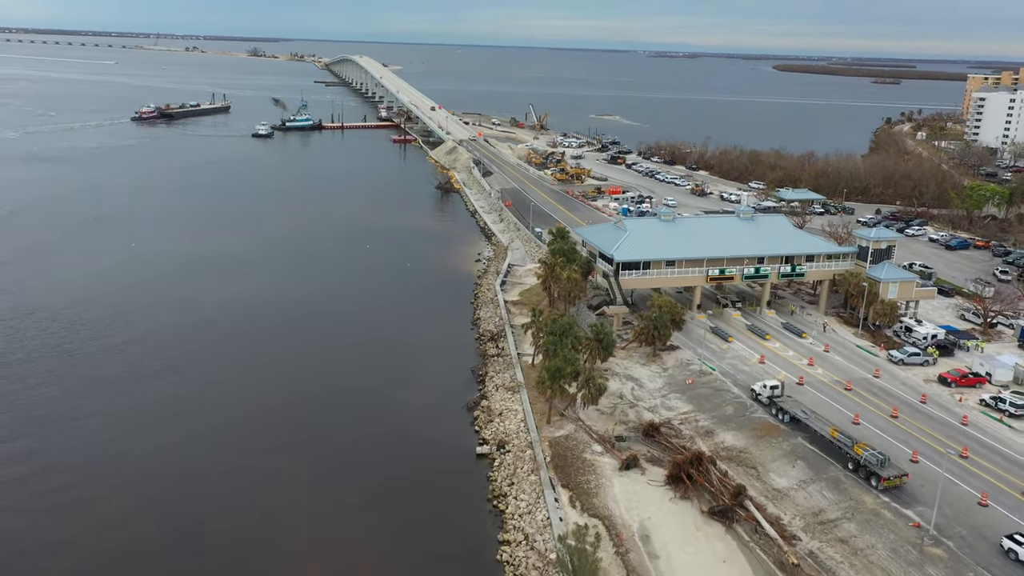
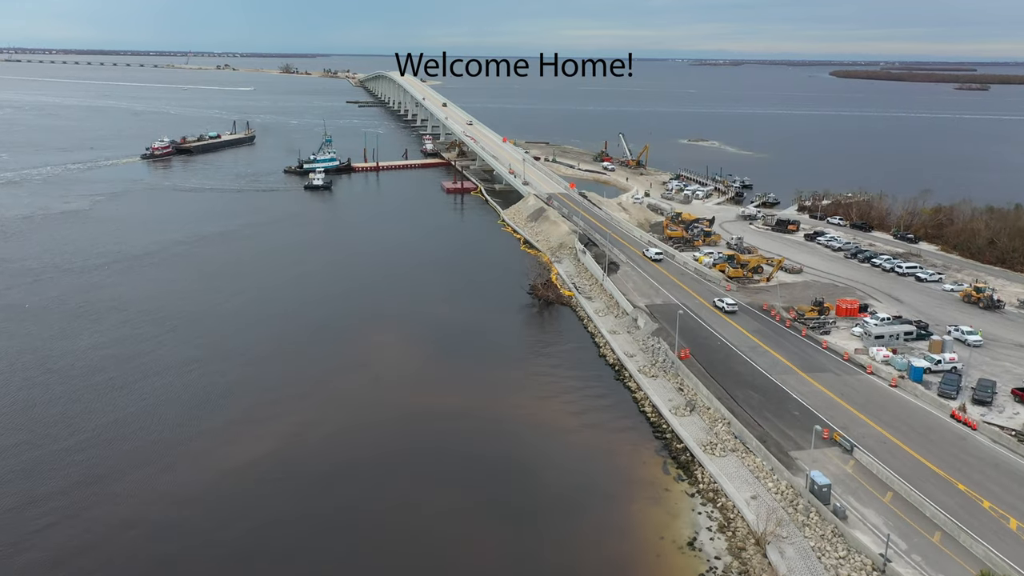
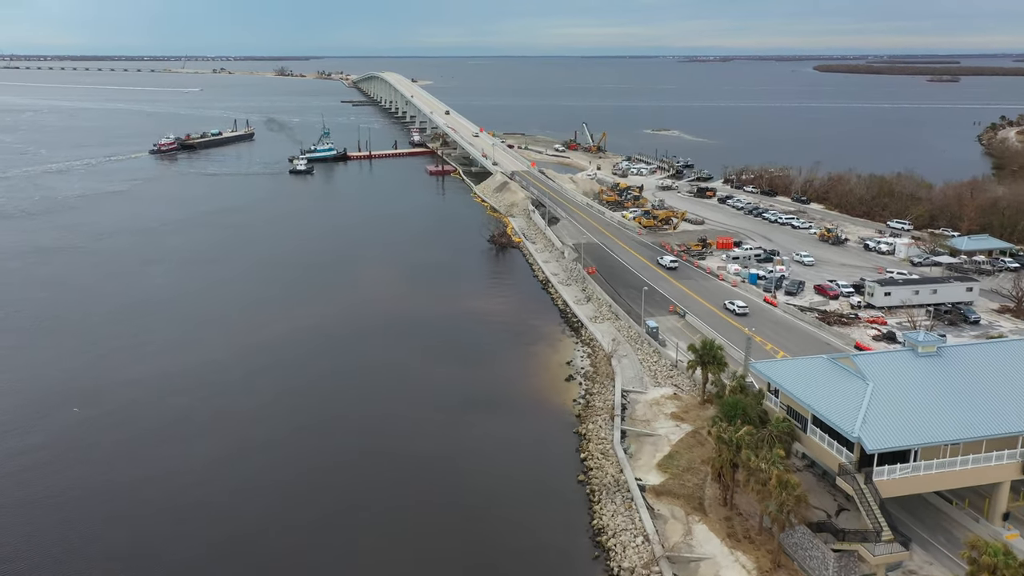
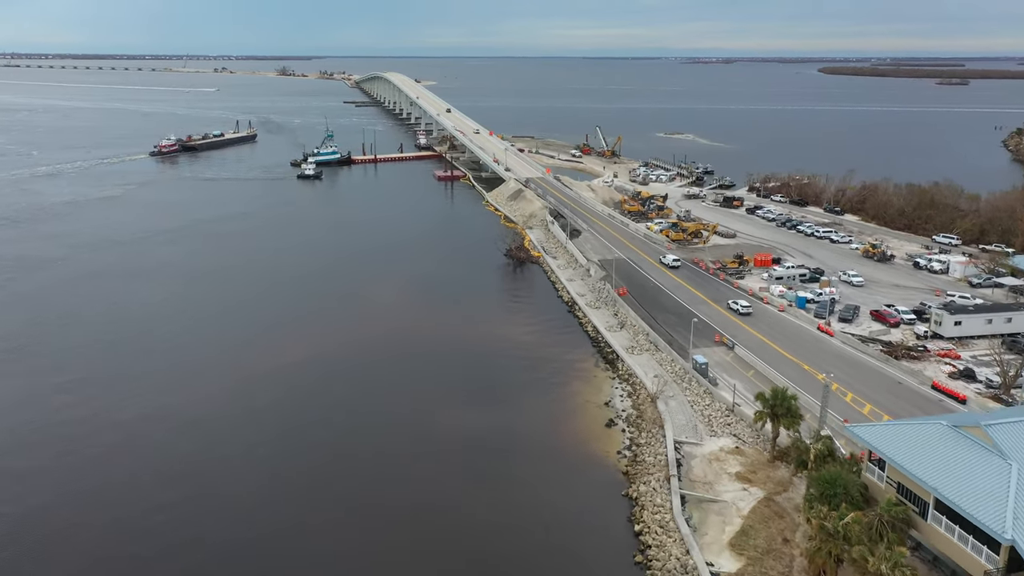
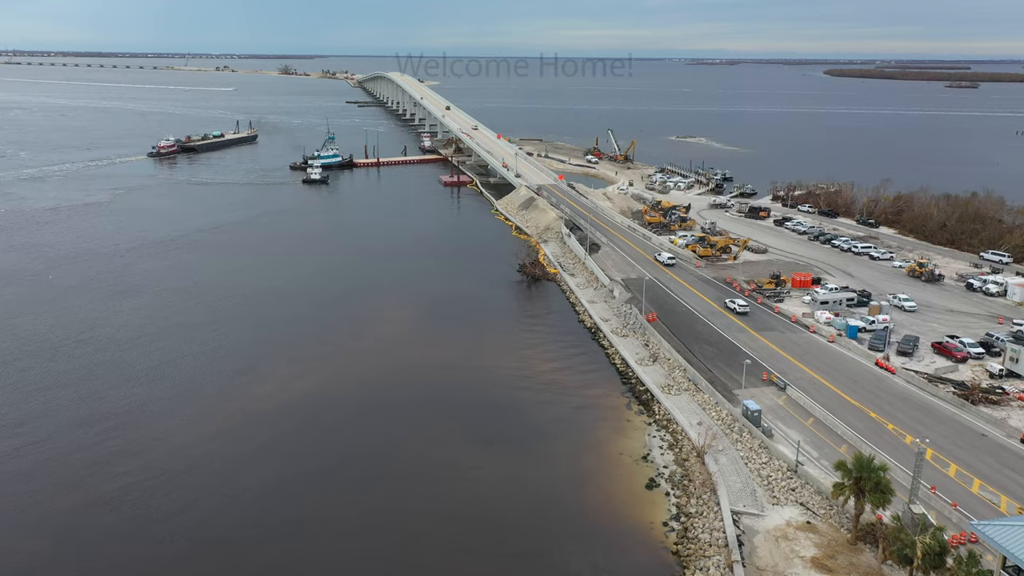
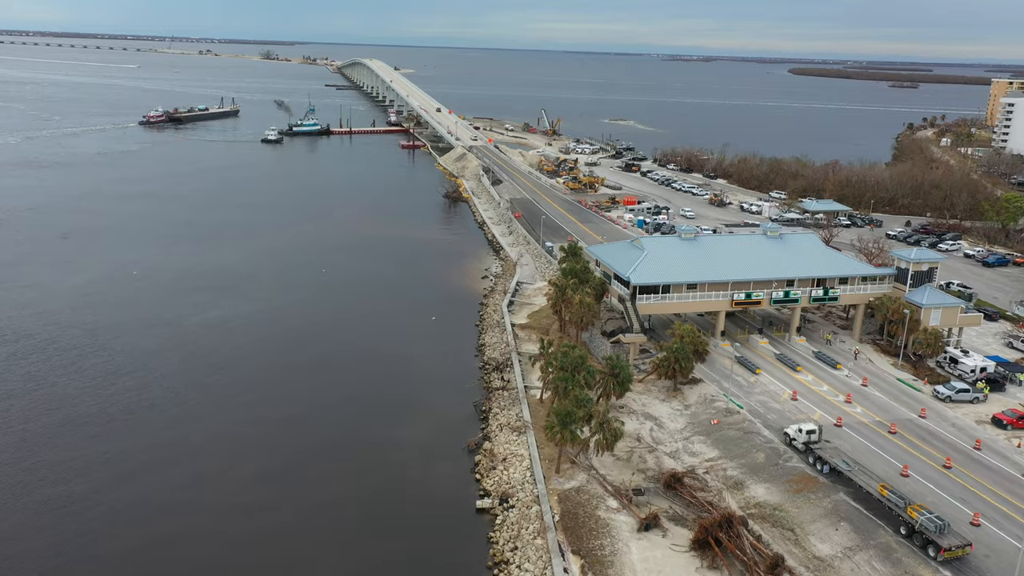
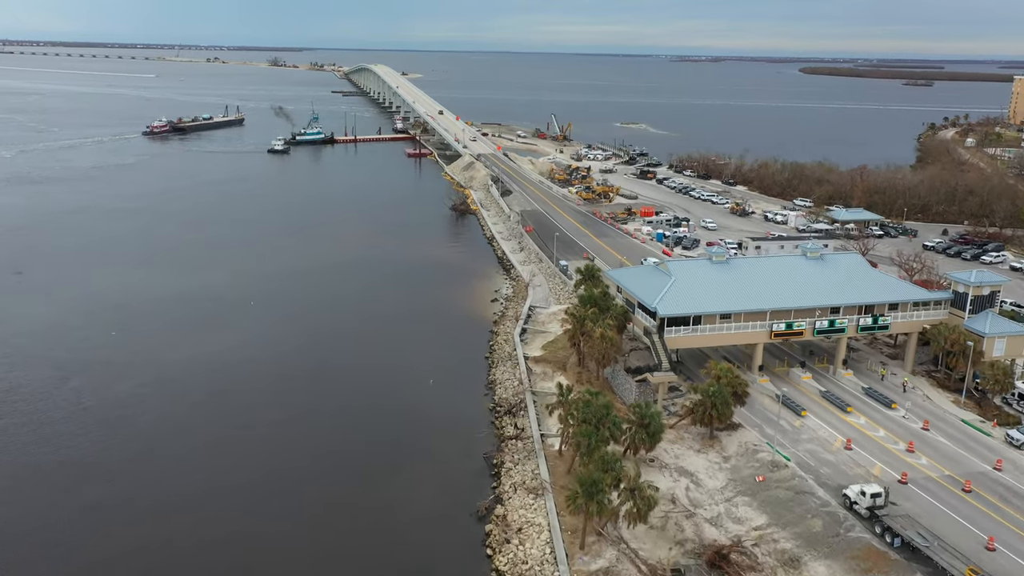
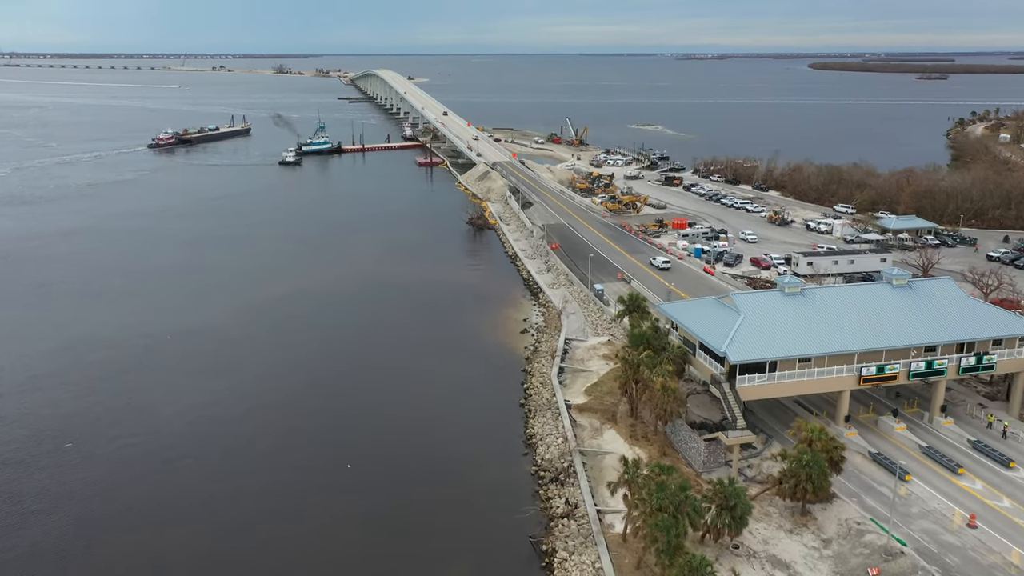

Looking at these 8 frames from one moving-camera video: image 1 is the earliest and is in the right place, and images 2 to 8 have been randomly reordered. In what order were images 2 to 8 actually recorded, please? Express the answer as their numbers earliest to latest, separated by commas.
6, 7, 8, 3, 4, 5, 2
